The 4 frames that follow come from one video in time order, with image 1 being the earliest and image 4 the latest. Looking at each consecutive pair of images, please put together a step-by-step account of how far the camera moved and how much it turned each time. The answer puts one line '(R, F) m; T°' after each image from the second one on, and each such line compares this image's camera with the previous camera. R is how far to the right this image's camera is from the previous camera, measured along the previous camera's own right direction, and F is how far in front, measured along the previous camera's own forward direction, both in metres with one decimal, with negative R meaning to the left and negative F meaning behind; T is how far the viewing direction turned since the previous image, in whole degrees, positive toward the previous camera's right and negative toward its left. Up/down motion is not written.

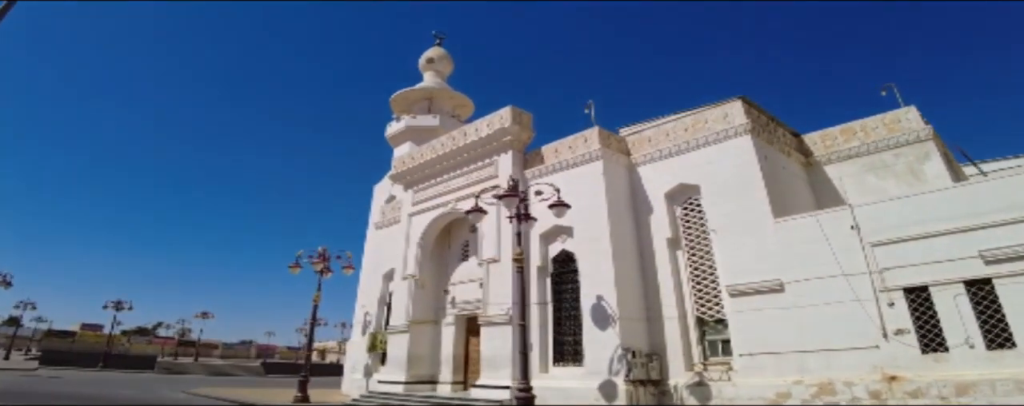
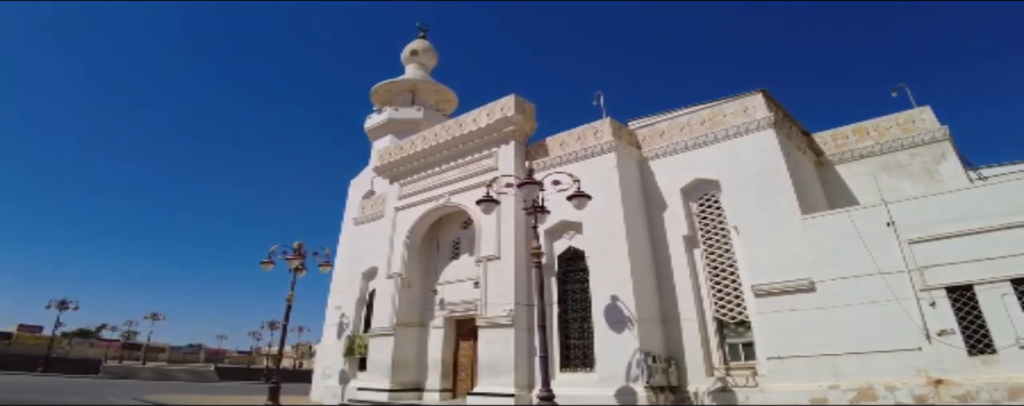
(-0.8, +0.7) m; +4°
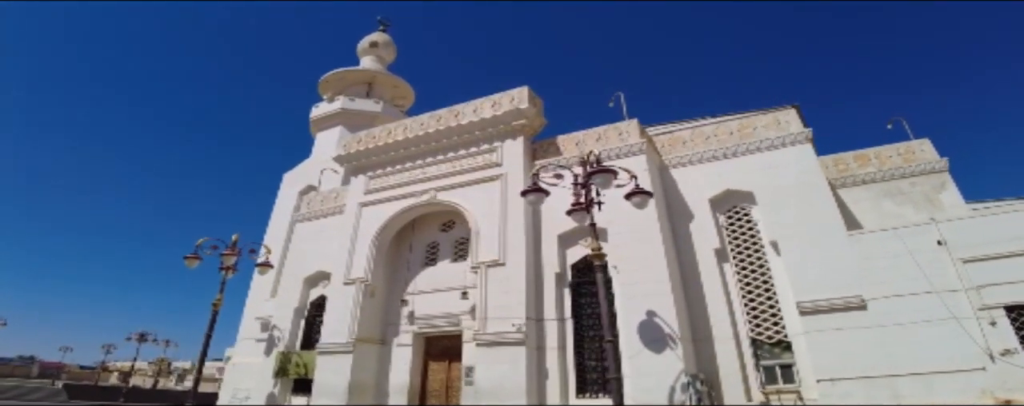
(-2.0, +1.4) m; +12°
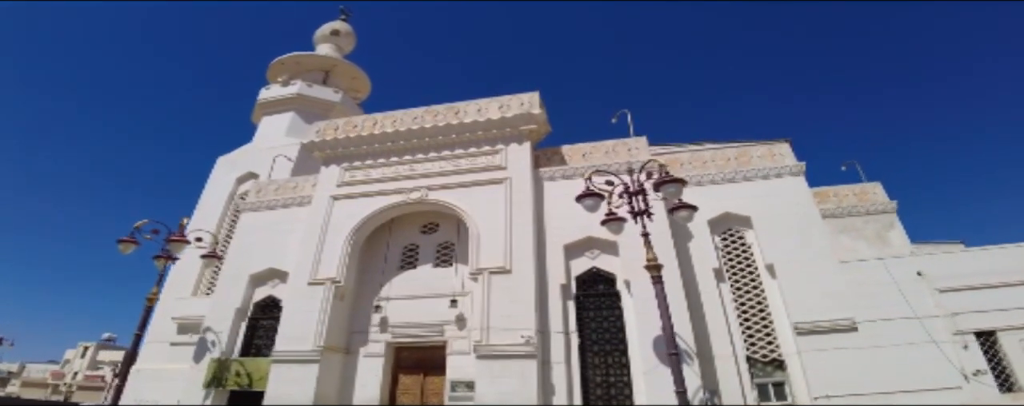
(-1.9, +0.6) m; +11°
